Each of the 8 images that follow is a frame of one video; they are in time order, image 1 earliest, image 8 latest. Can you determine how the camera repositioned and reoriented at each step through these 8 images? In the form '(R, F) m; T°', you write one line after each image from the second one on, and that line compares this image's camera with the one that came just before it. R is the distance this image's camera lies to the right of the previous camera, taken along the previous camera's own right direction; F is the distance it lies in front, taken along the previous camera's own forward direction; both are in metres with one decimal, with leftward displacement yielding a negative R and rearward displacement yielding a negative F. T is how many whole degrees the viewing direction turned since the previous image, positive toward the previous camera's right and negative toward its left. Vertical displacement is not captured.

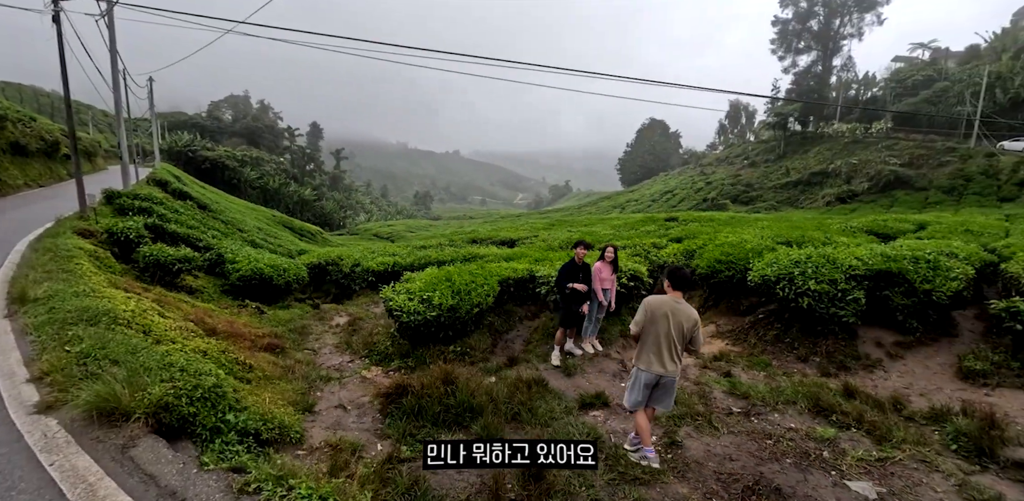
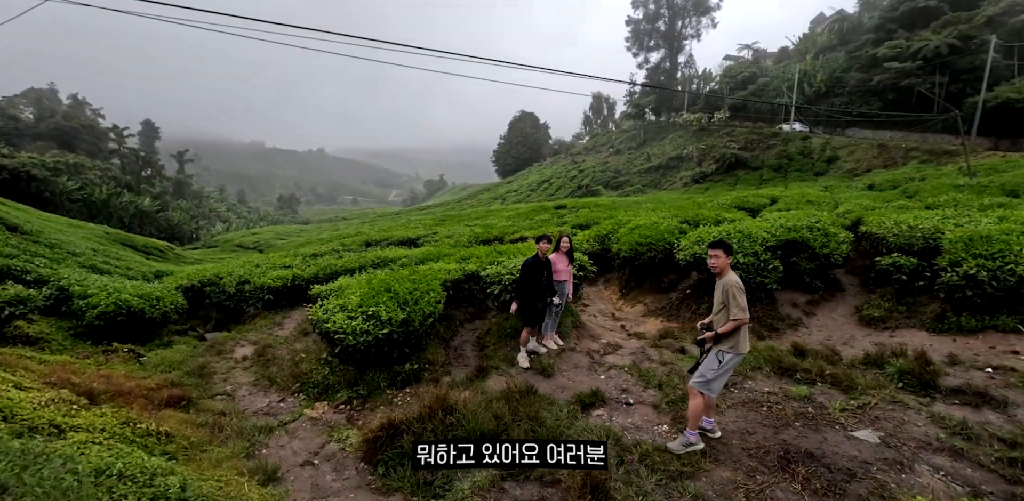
(-1.1, +0.6) m; +16°
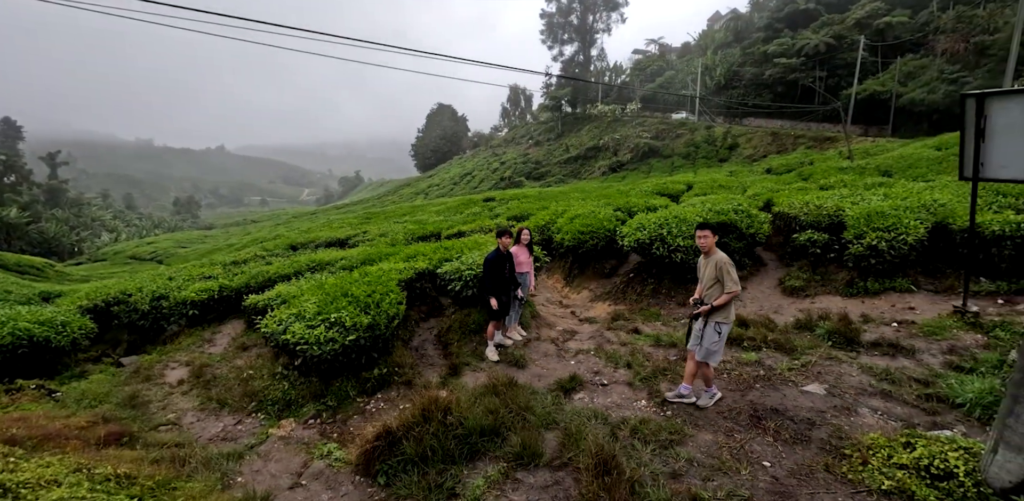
(-0.6, 0.0) m; +10°
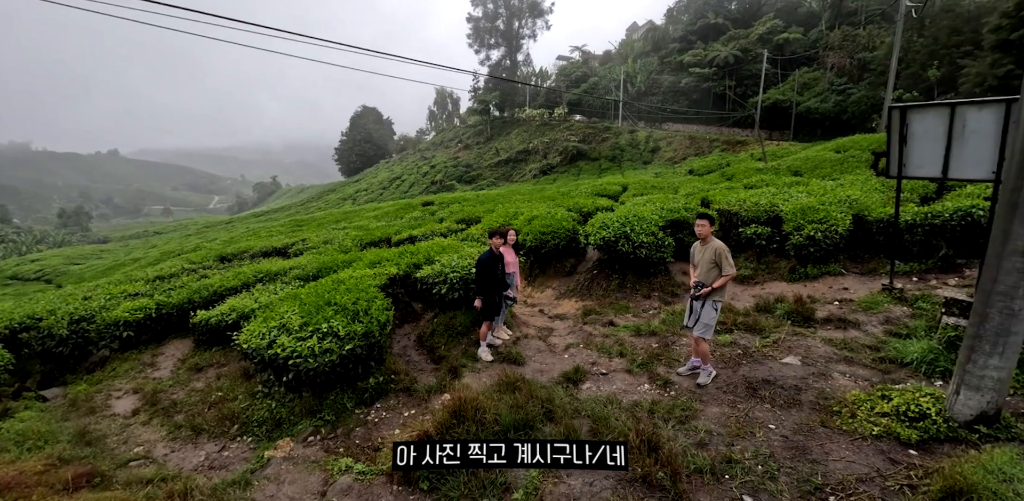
(-0.9, 0.0) m; +10°
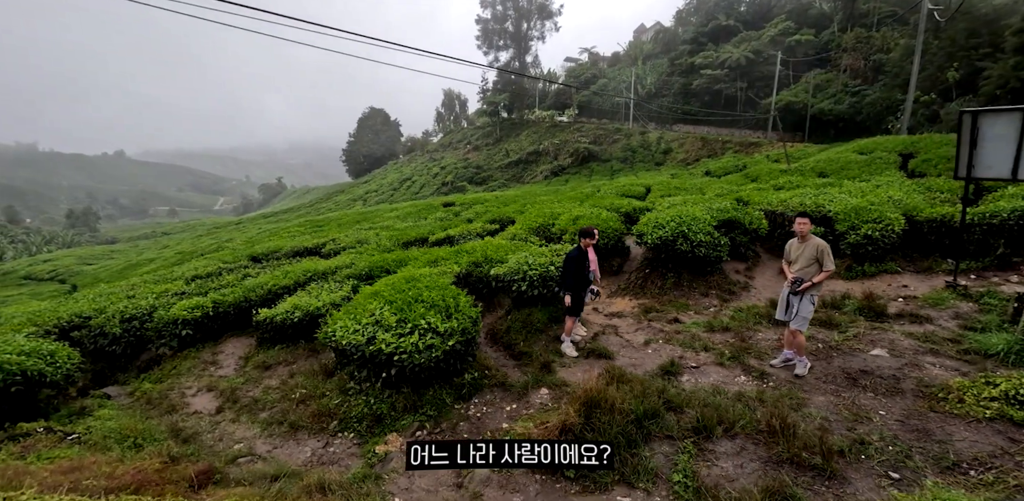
(-1.3, -0.1) m; +1°
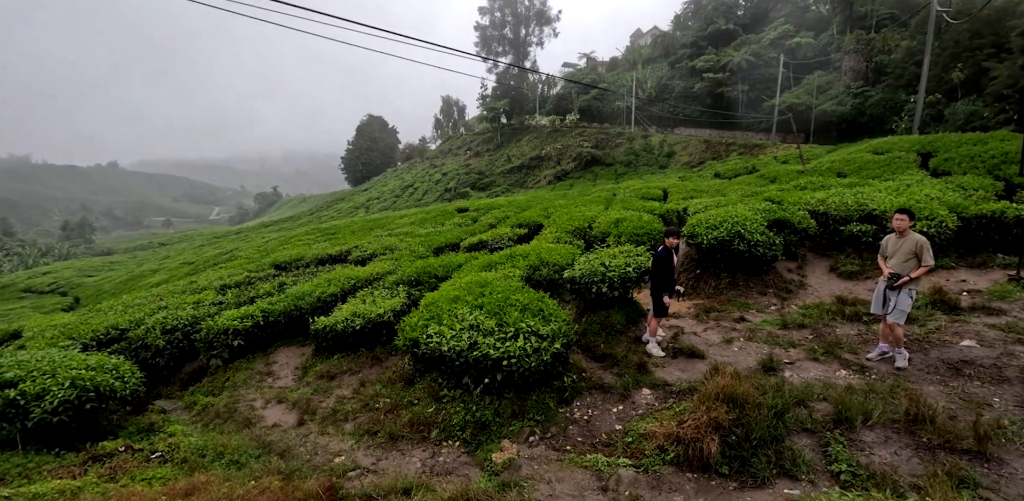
(-1.4, 0.0) m; +2°
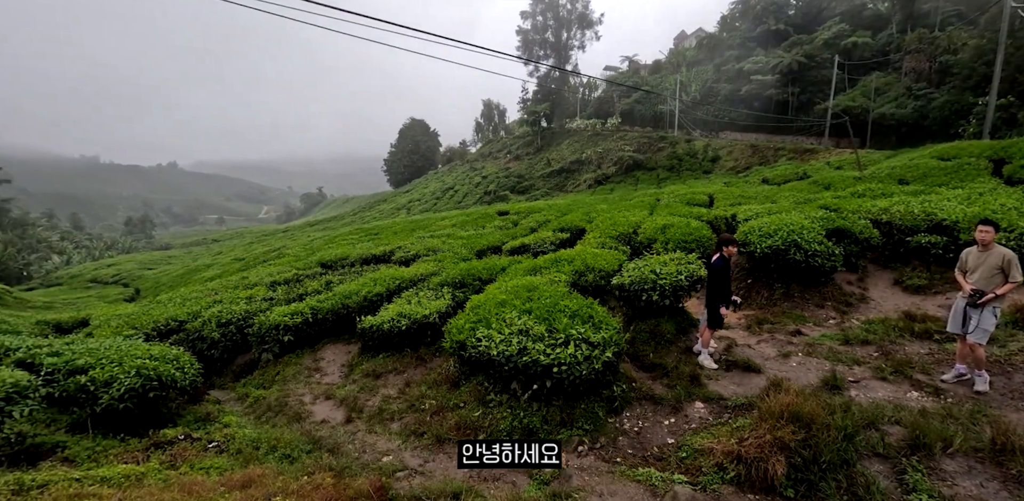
(-0.2, 0.0) m; -4°
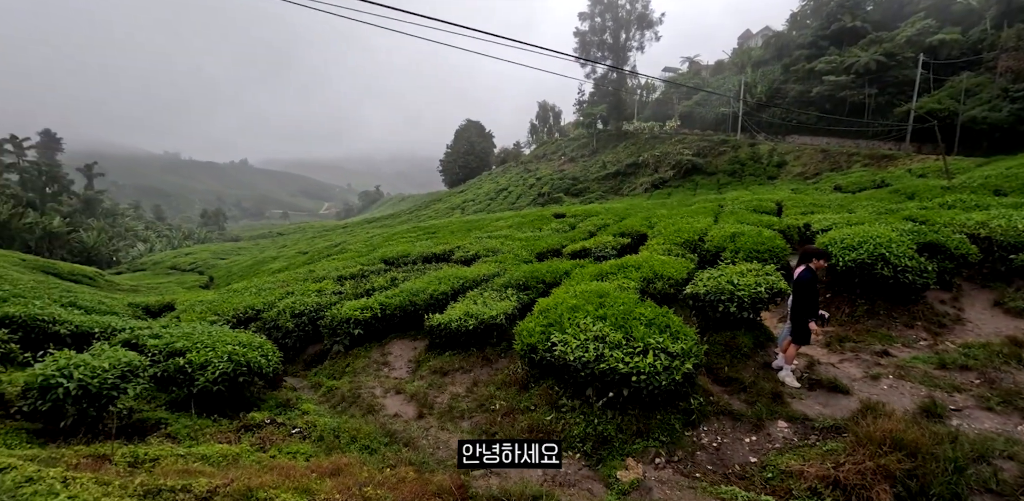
(-0.4, -0.1) m; -6°
